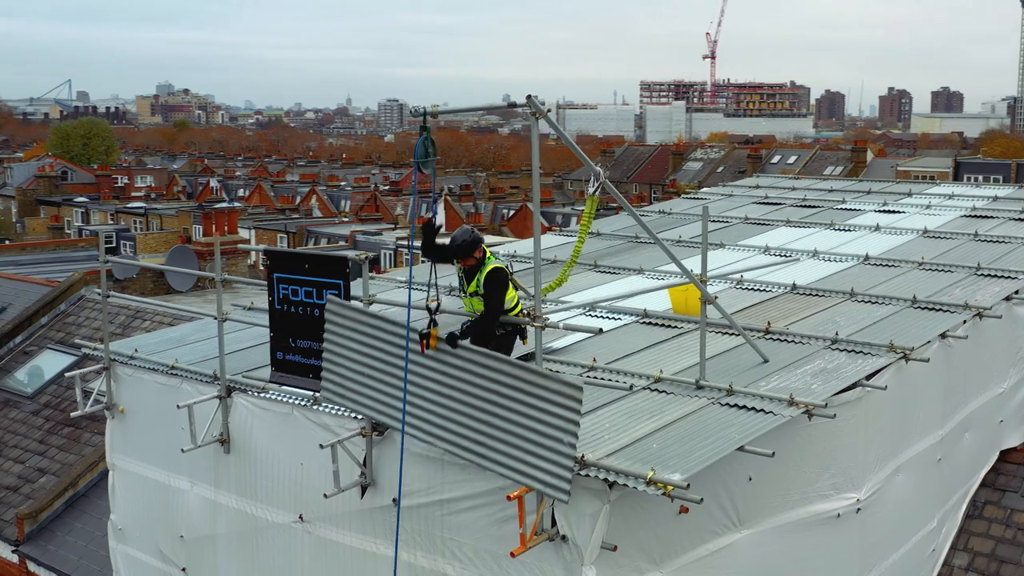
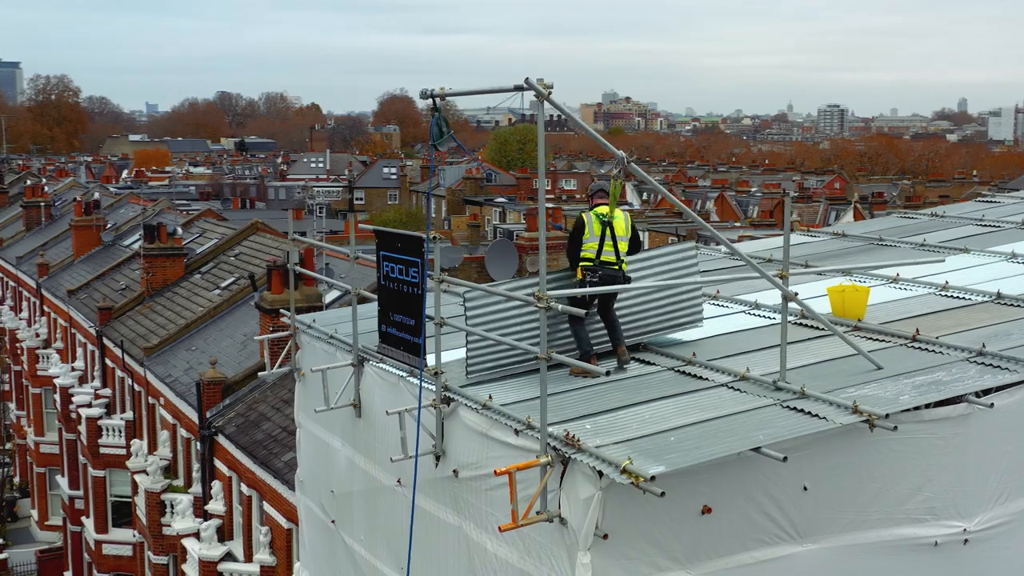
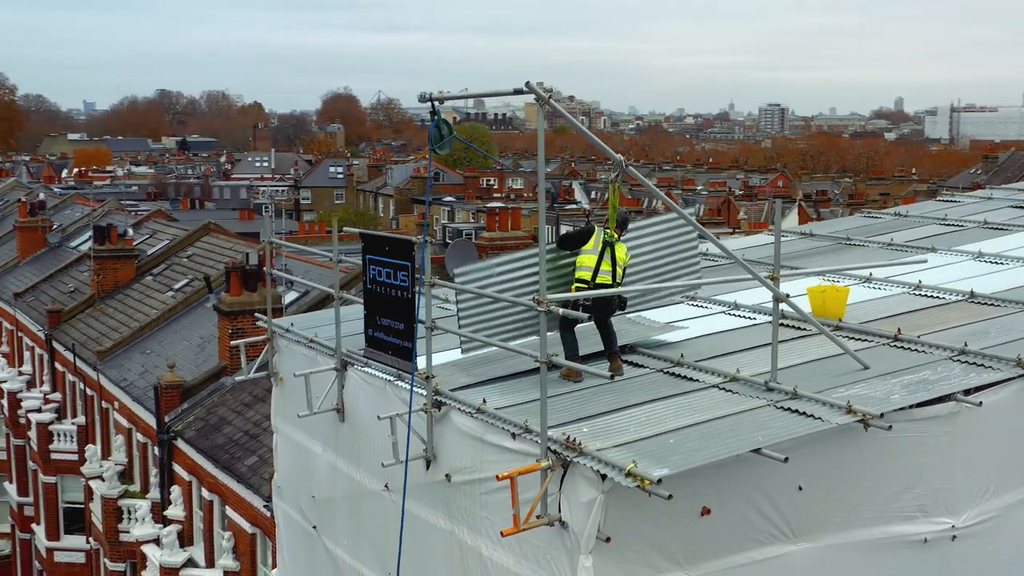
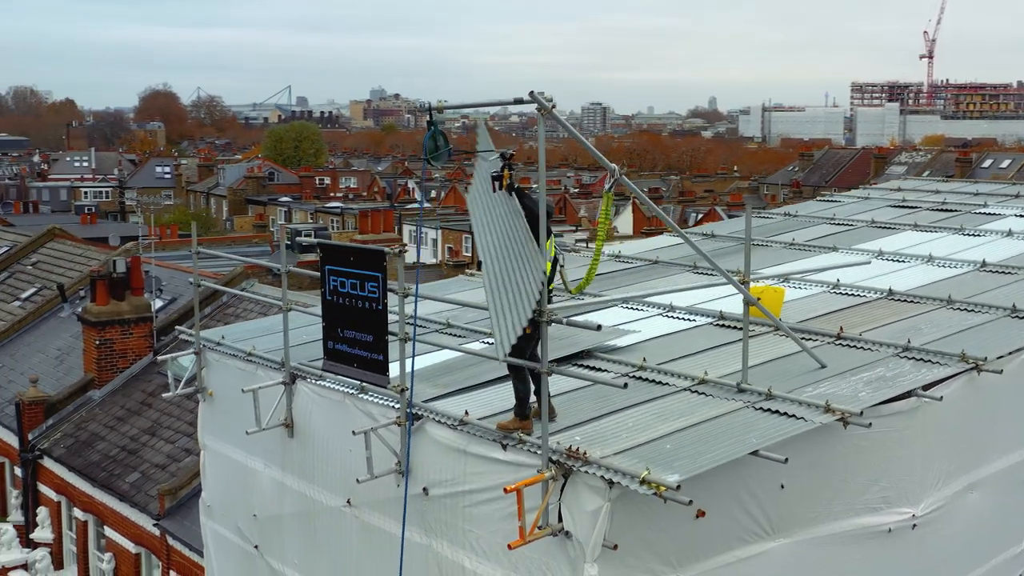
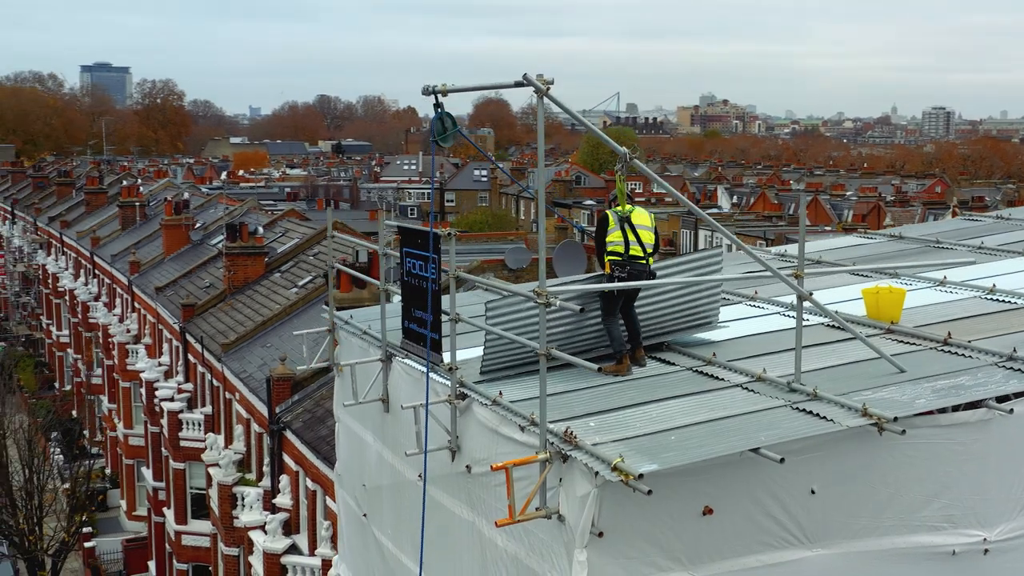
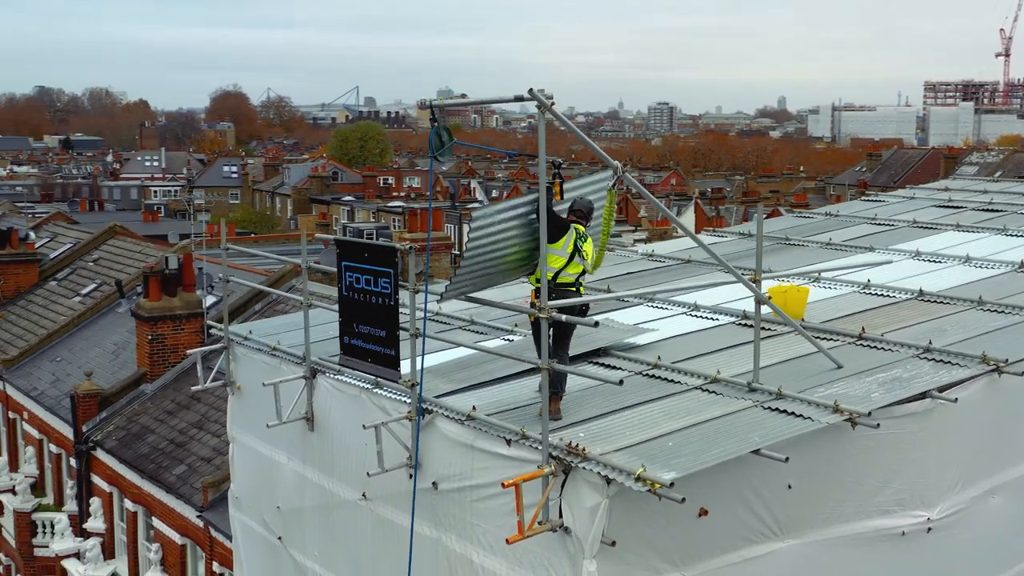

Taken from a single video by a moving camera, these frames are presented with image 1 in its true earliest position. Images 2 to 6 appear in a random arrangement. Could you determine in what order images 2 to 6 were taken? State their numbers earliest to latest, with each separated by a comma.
4, 6, 3, 2, 5
